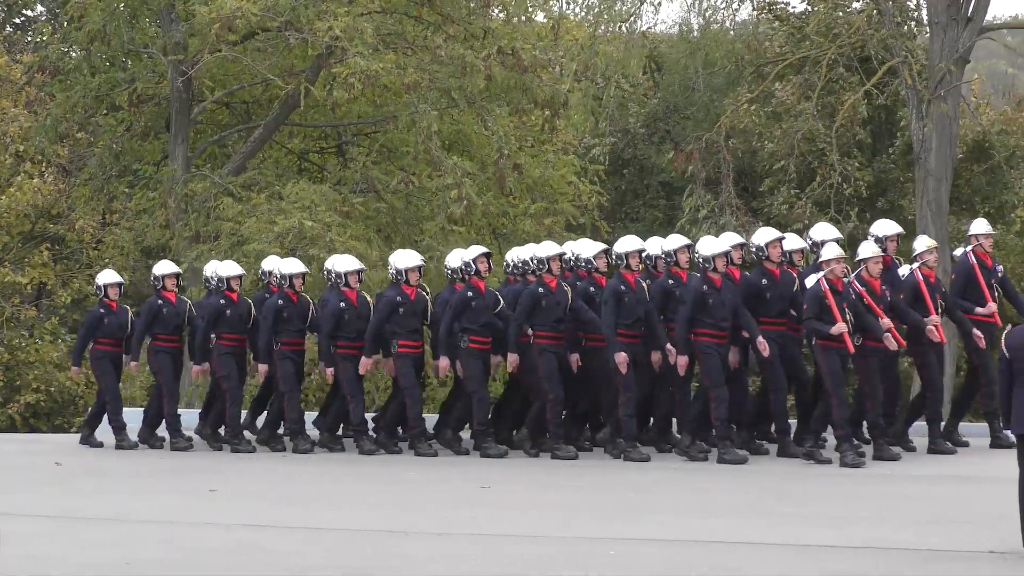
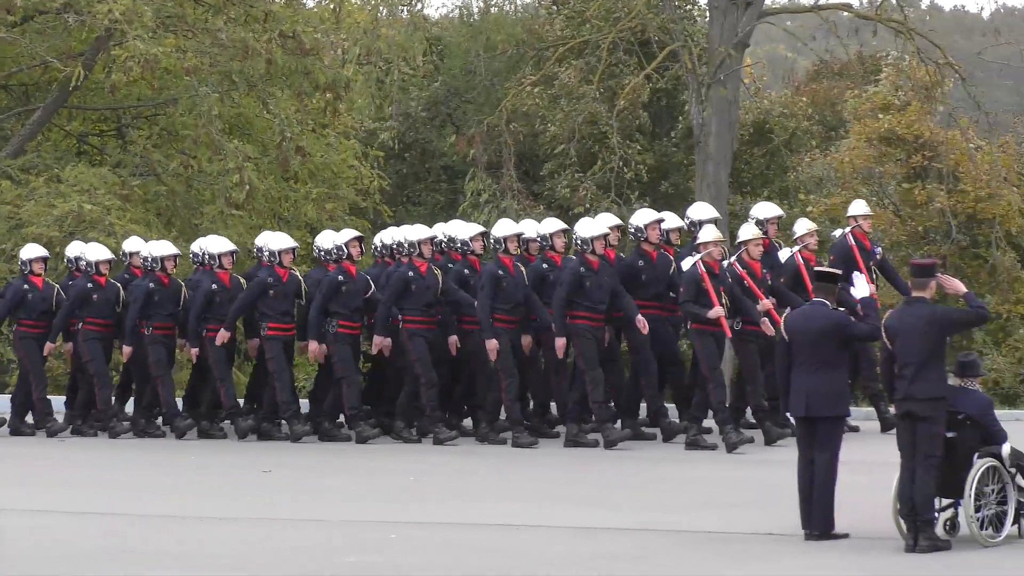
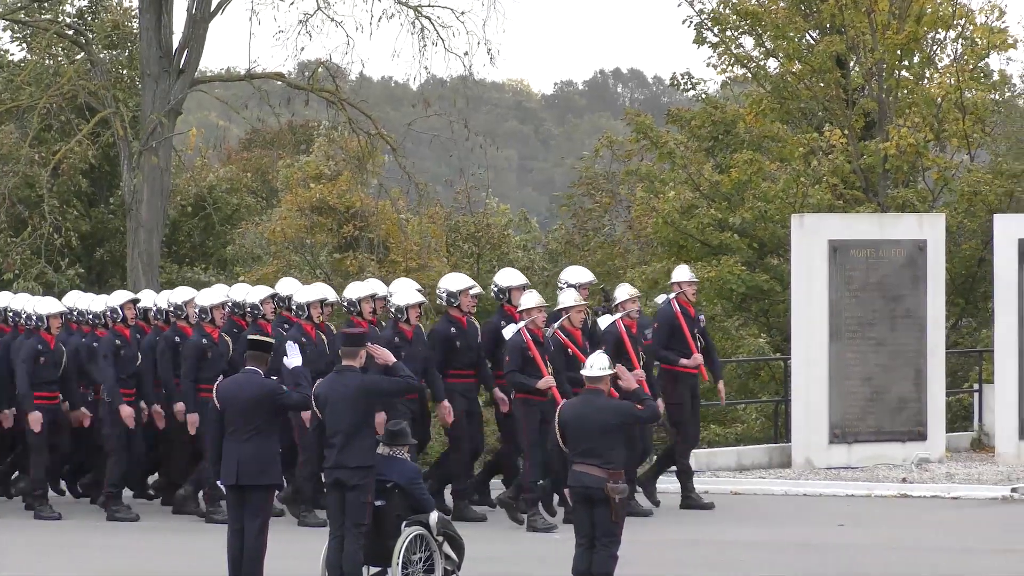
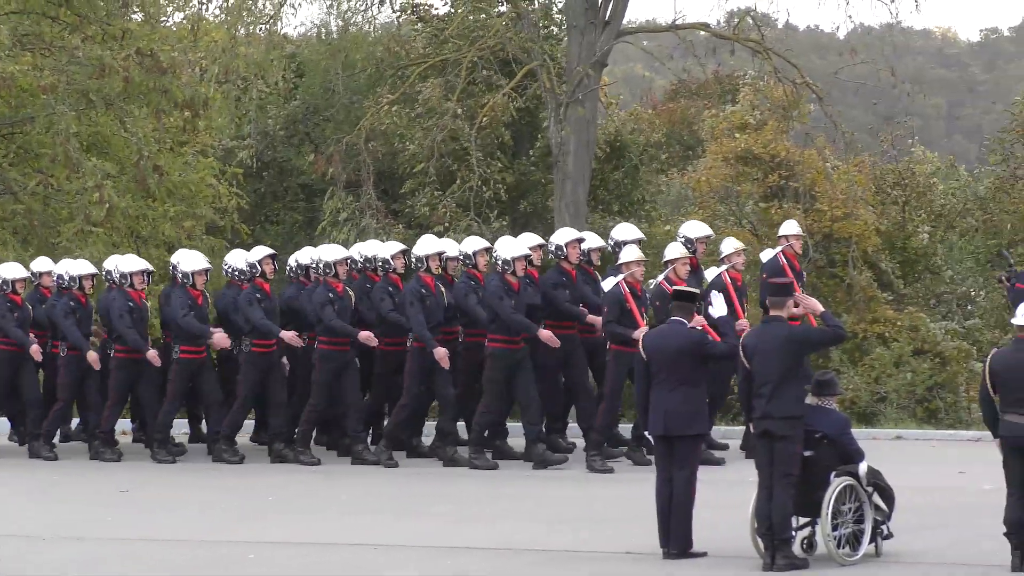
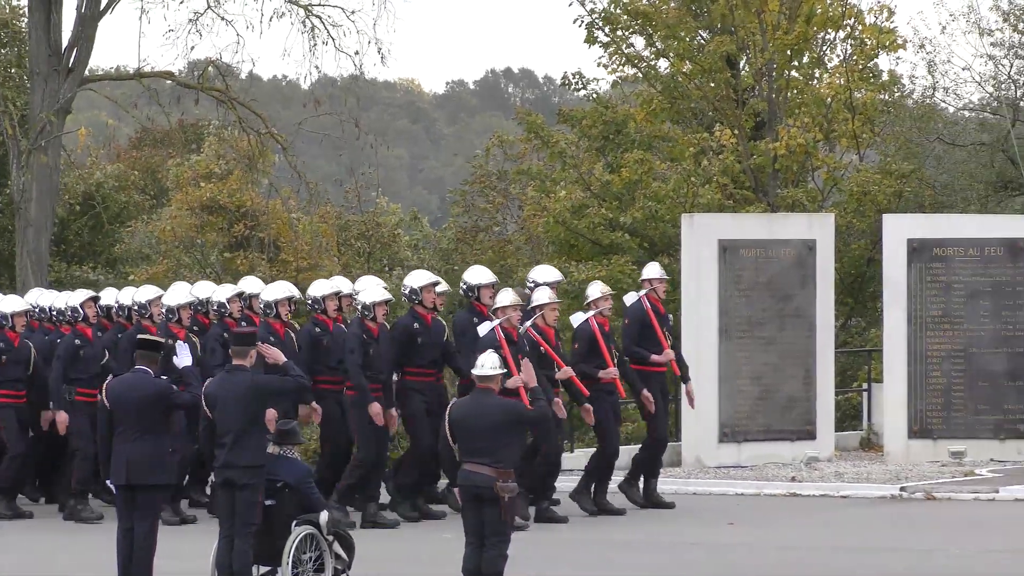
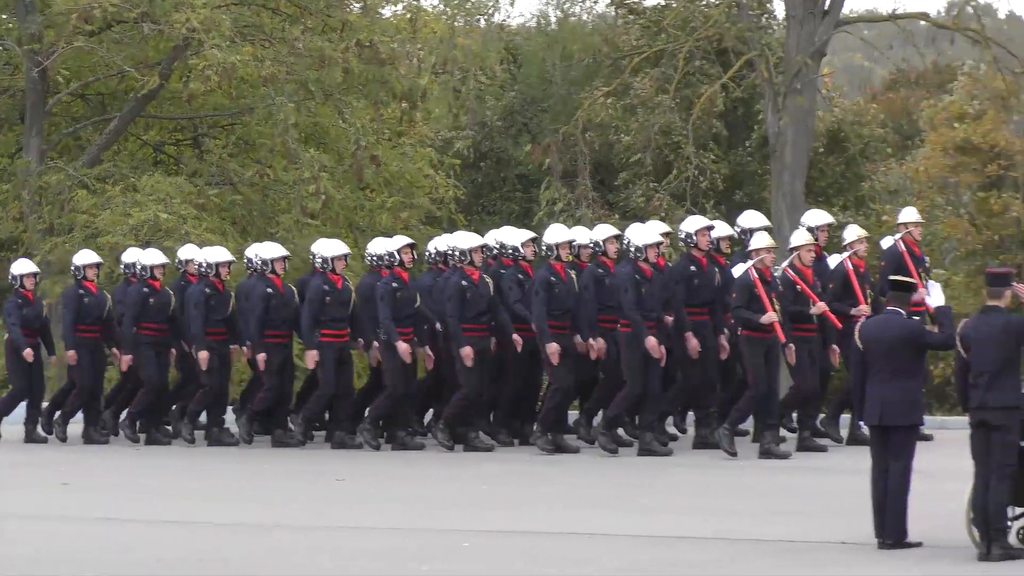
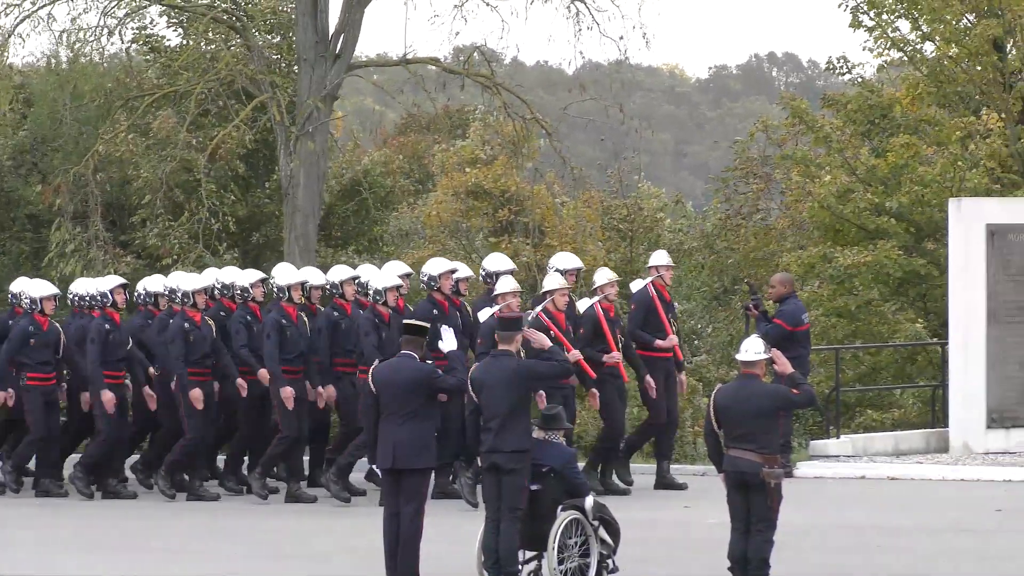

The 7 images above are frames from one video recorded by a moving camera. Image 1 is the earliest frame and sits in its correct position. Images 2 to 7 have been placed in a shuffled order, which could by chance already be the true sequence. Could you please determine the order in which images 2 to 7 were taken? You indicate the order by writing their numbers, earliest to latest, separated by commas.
6, 2, 4, 7, 3, 5
